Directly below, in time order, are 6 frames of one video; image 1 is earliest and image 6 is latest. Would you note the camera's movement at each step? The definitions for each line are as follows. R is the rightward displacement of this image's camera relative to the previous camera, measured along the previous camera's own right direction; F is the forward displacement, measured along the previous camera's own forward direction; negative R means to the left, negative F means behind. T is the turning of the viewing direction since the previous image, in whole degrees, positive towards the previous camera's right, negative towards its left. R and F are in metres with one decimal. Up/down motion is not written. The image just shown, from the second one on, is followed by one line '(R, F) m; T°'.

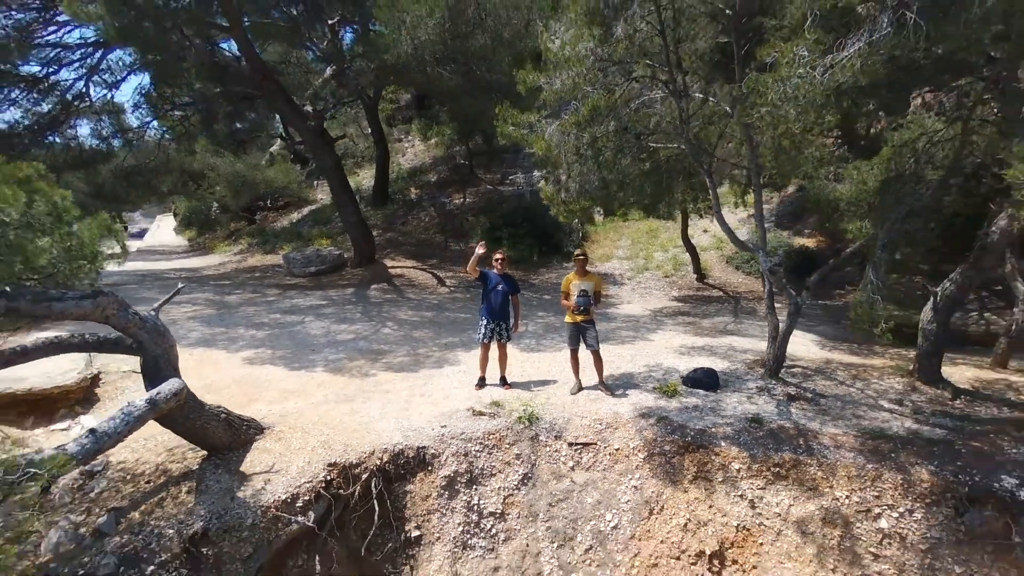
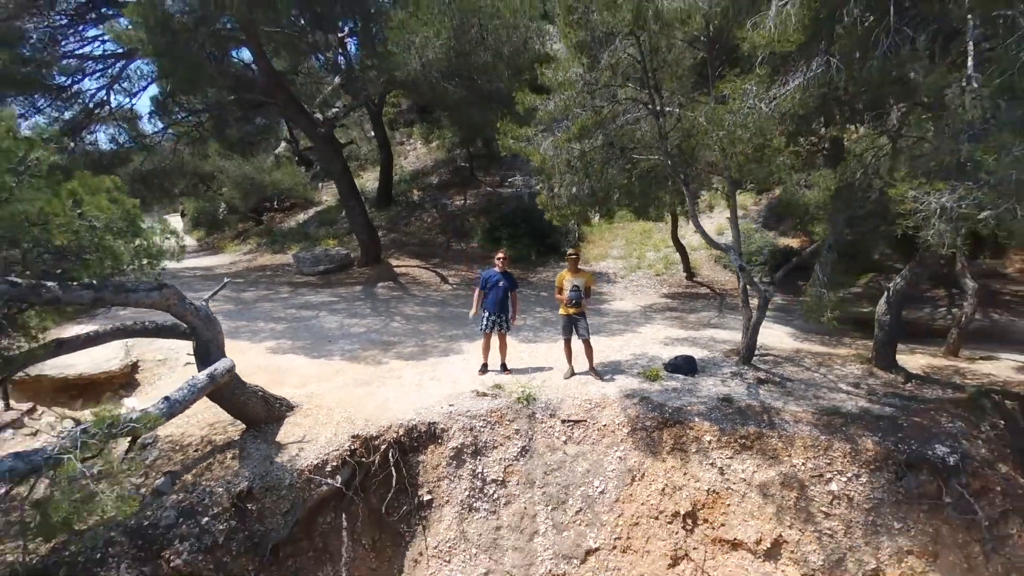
(0.0, -0.7) m; 0°
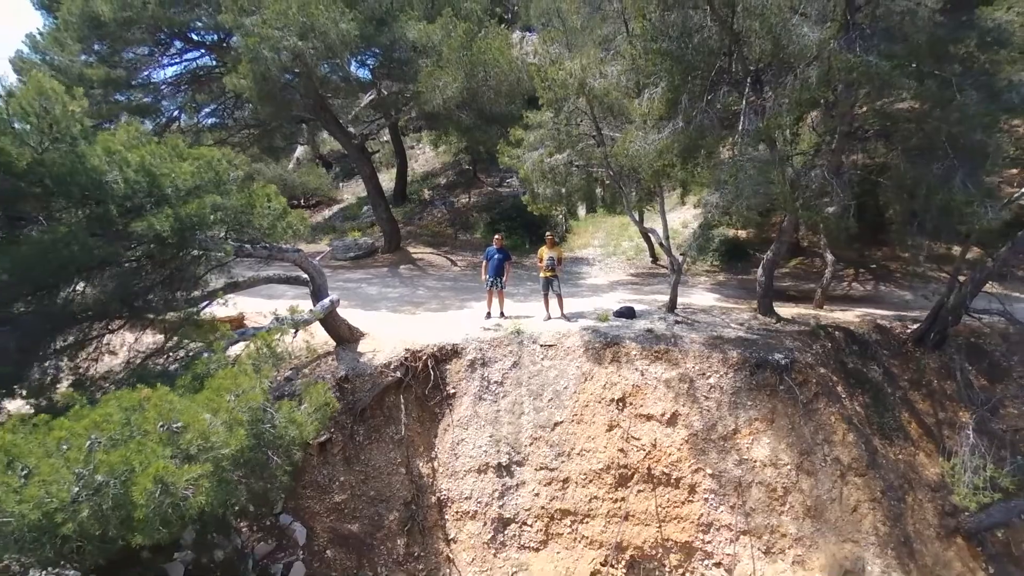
(+0.1, -3.0) m; 0°
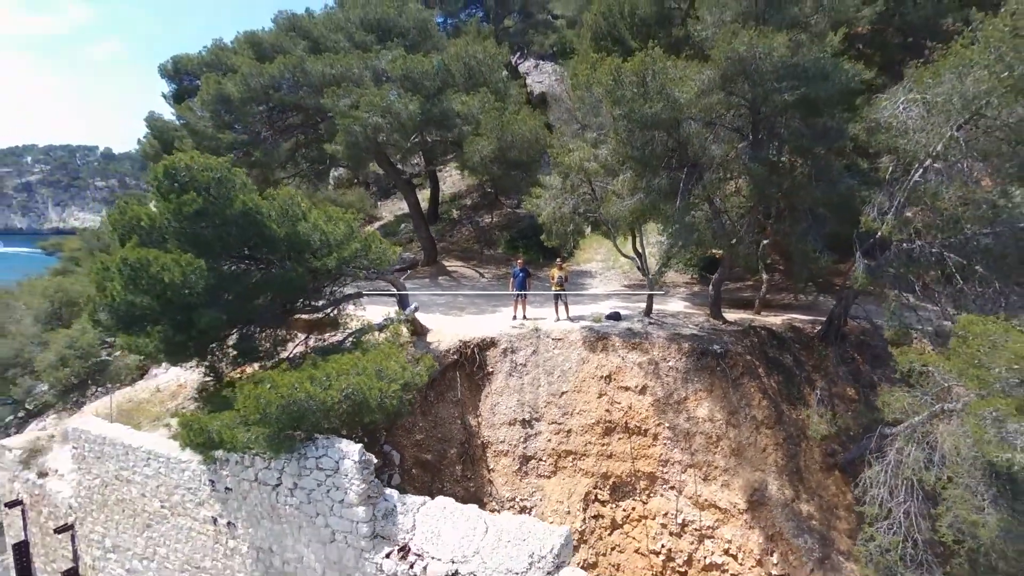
(-0.2, -3.8) m; -1°
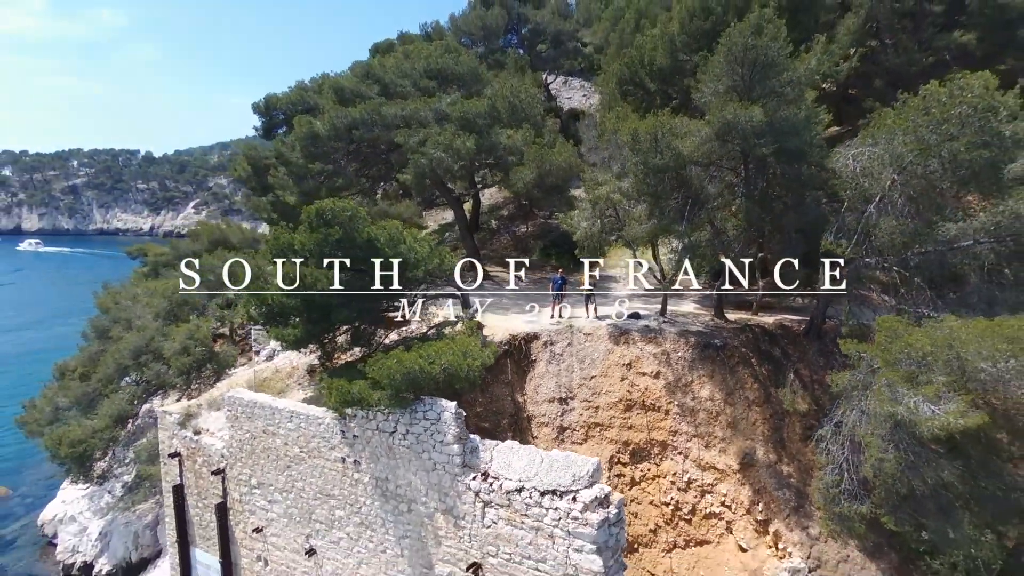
(-0.4, -3.0) m; -2°
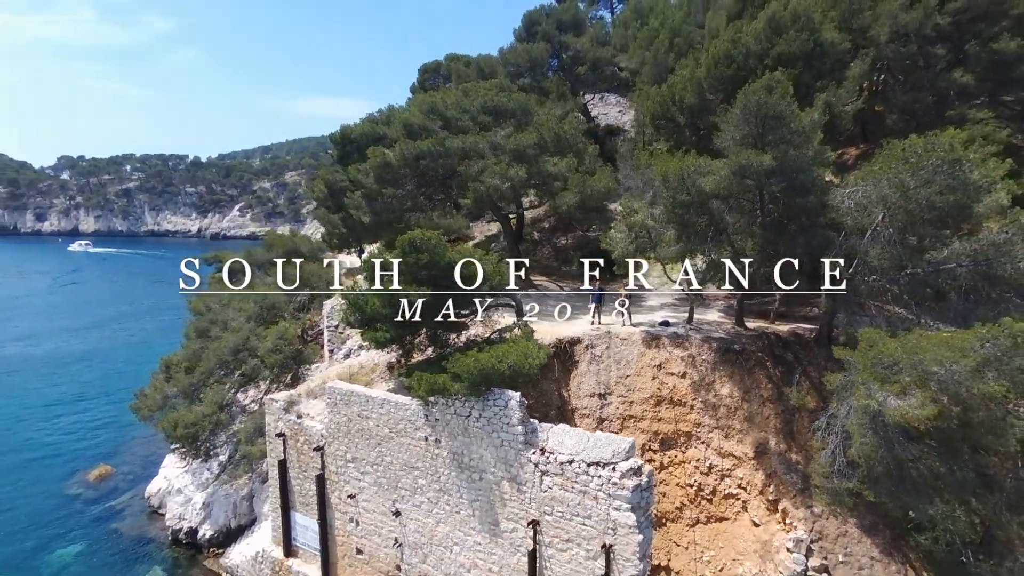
(-0.4, -2.6) m; -3°
